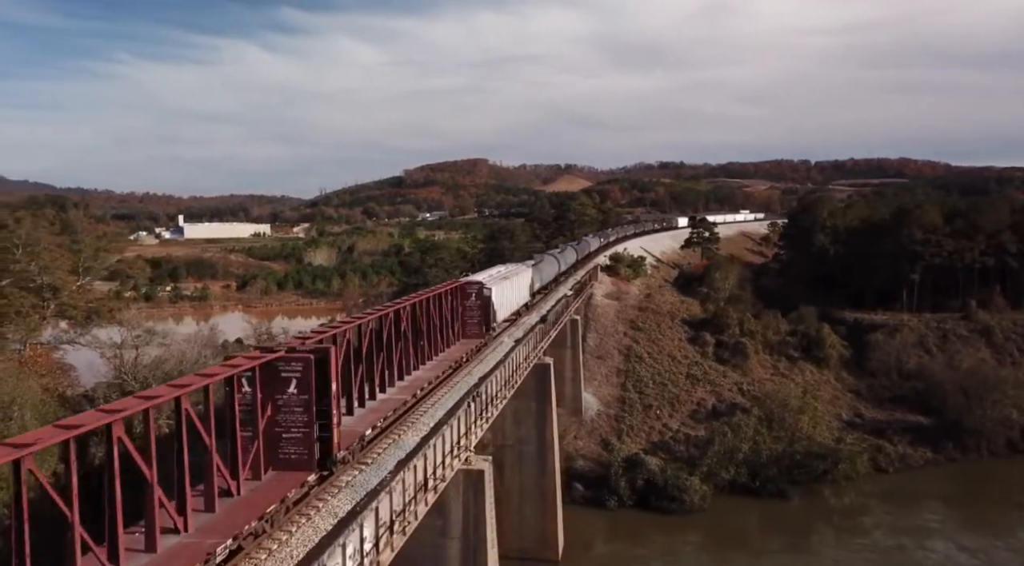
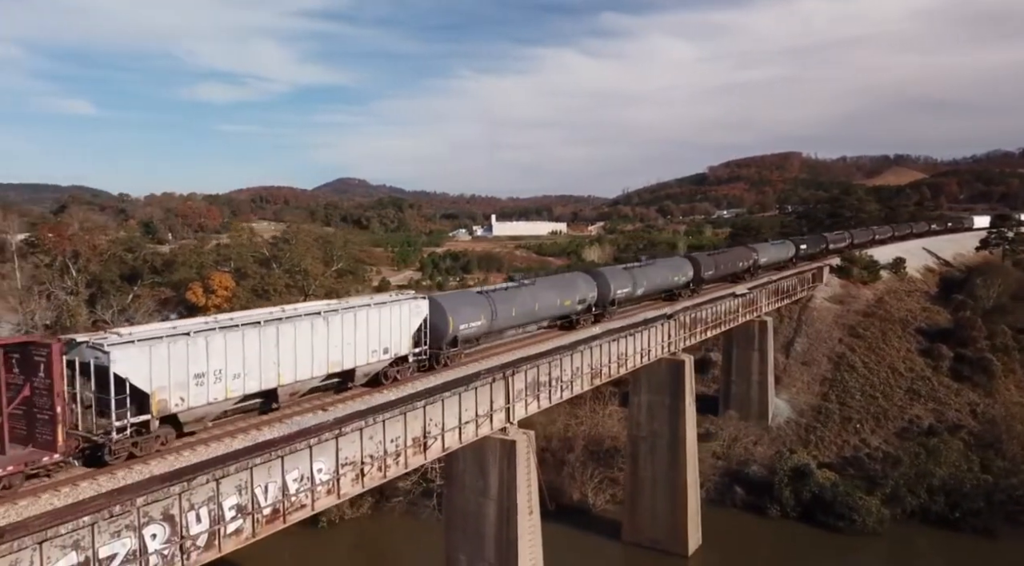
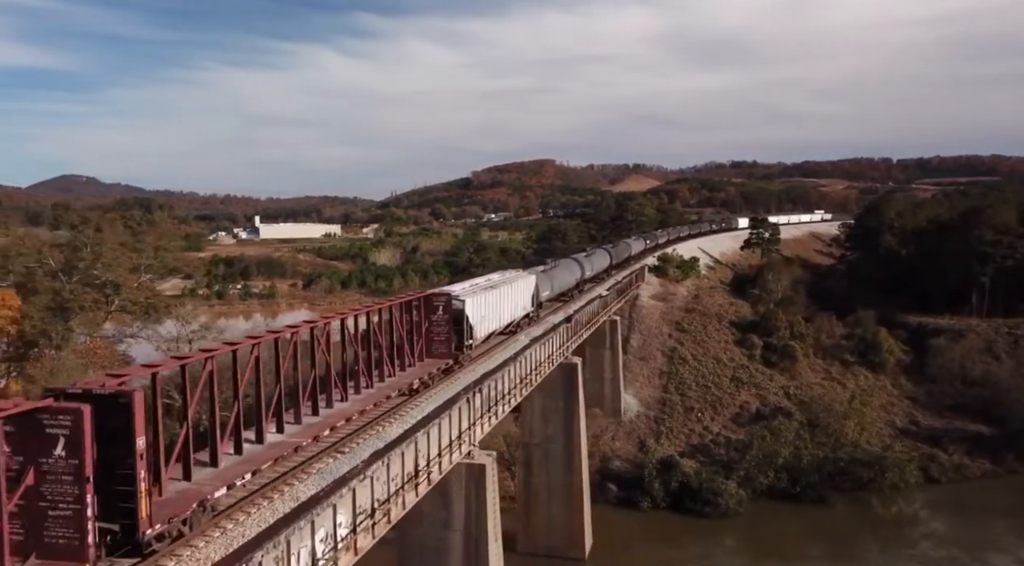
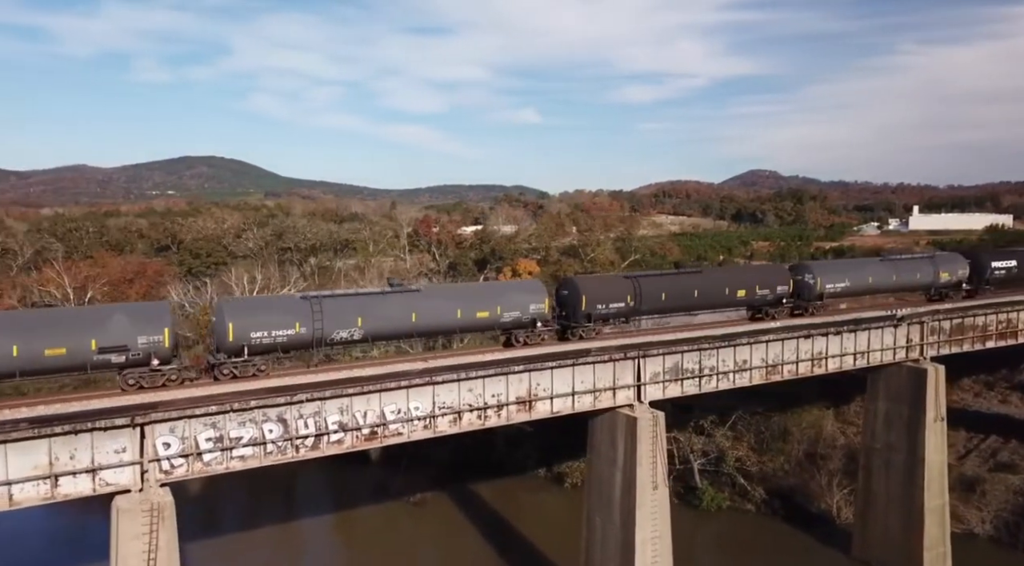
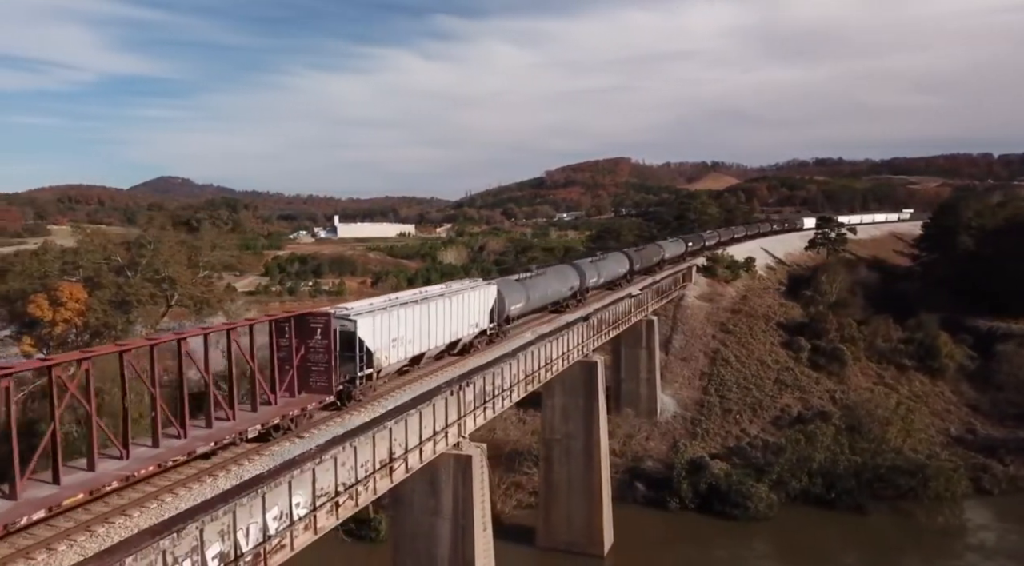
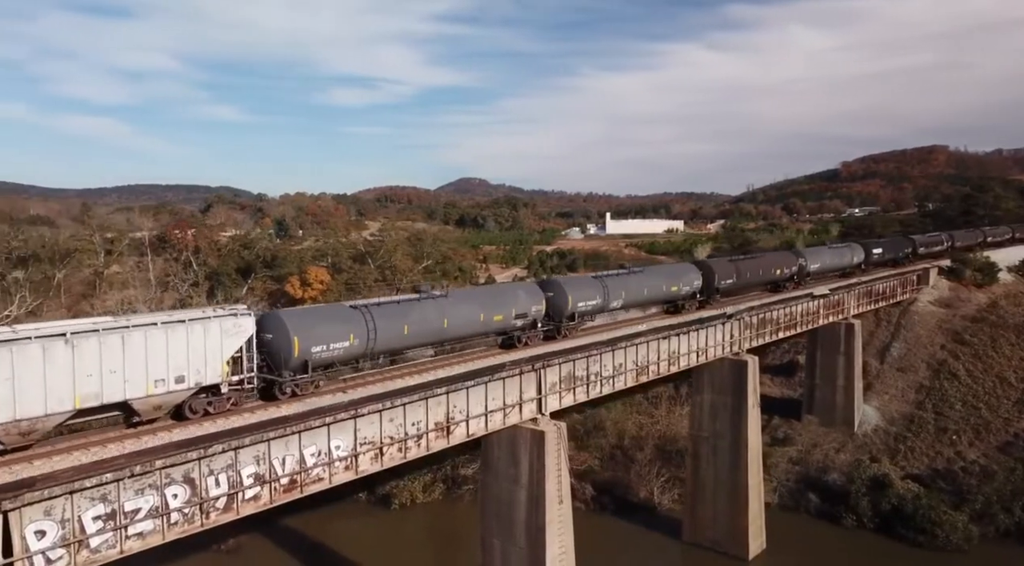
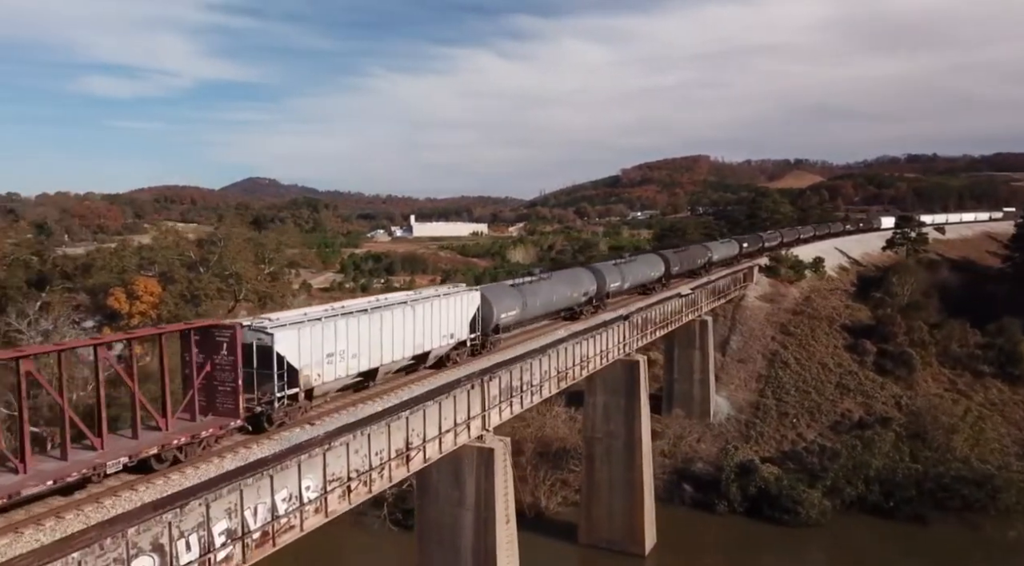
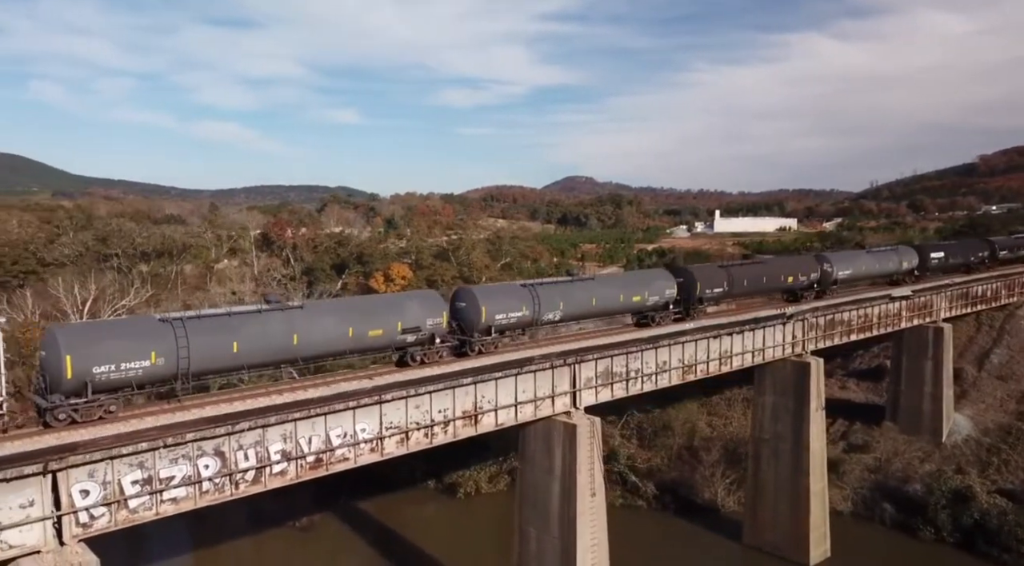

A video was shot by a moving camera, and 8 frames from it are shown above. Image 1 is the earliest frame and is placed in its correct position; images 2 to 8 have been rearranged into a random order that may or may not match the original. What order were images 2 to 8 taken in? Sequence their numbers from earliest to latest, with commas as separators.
3, 5, 7, 2, 6, 8, 4
